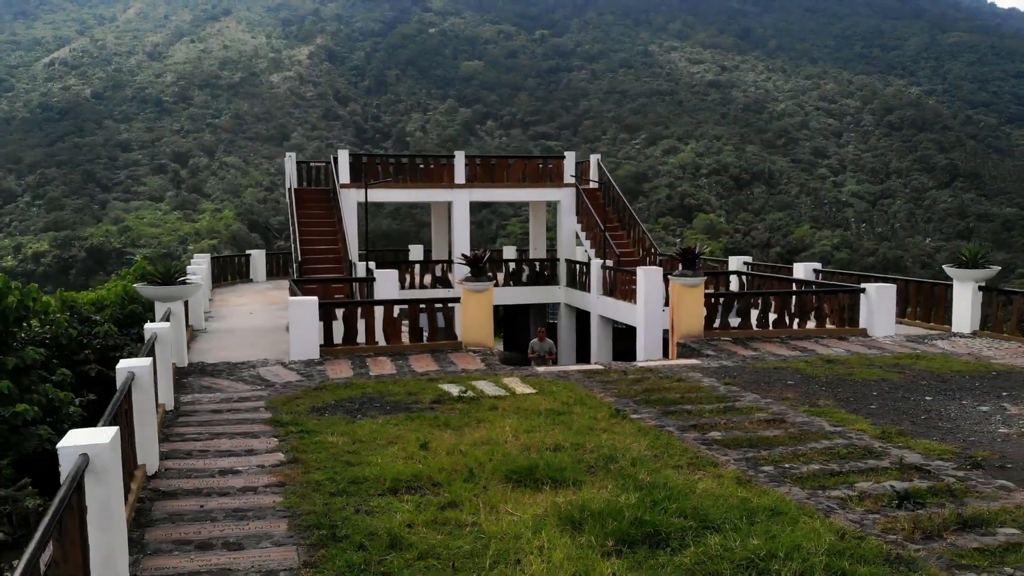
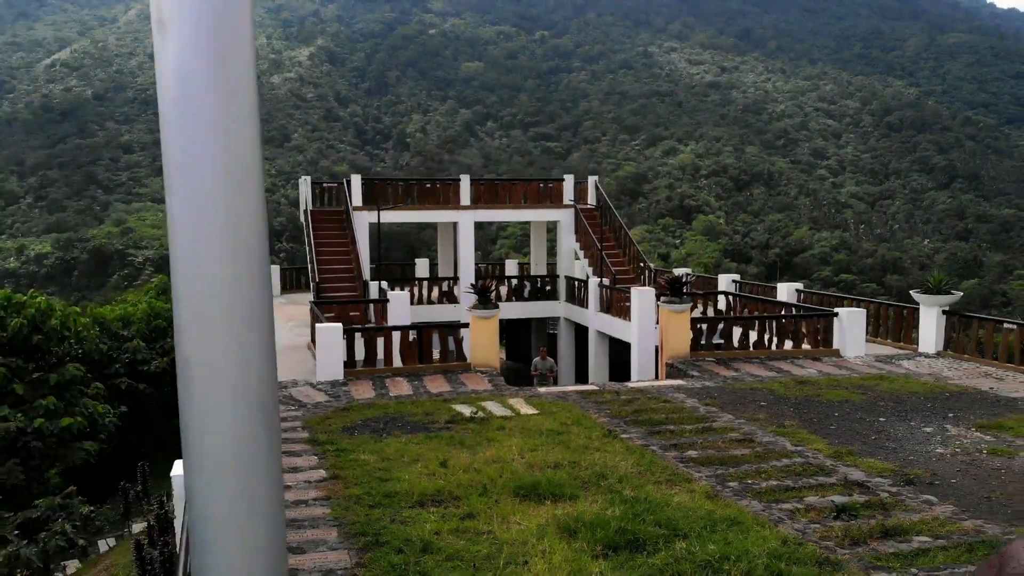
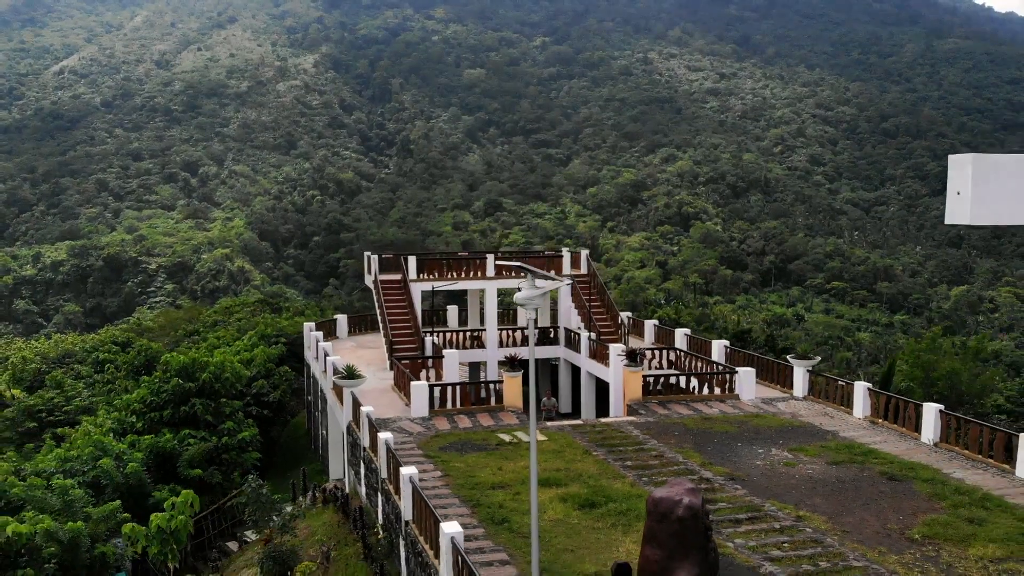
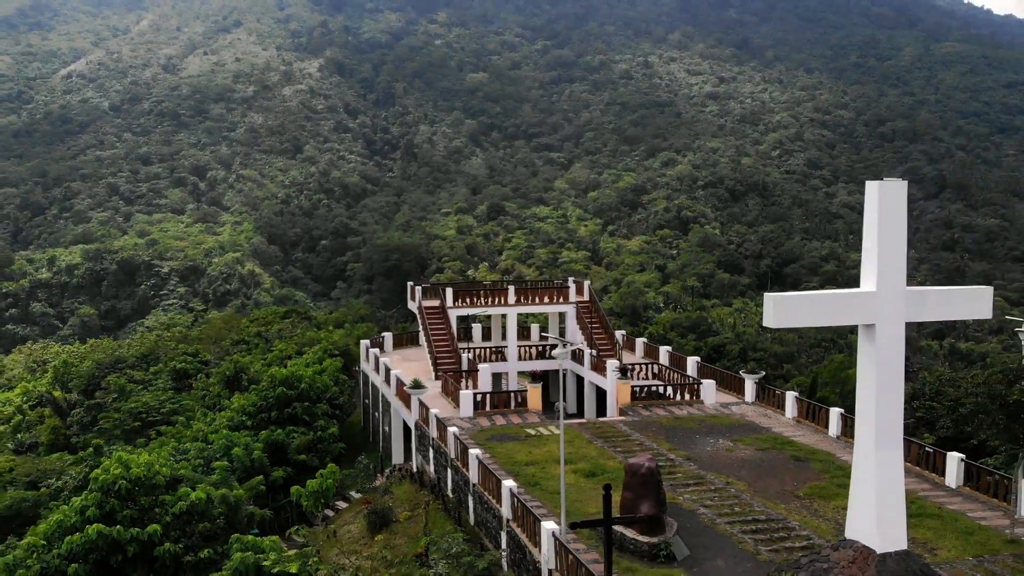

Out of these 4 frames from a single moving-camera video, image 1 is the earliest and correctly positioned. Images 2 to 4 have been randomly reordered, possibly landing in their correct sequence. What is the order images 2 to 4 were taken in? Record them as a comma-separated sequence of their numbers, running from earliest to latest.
2, 3, 4
